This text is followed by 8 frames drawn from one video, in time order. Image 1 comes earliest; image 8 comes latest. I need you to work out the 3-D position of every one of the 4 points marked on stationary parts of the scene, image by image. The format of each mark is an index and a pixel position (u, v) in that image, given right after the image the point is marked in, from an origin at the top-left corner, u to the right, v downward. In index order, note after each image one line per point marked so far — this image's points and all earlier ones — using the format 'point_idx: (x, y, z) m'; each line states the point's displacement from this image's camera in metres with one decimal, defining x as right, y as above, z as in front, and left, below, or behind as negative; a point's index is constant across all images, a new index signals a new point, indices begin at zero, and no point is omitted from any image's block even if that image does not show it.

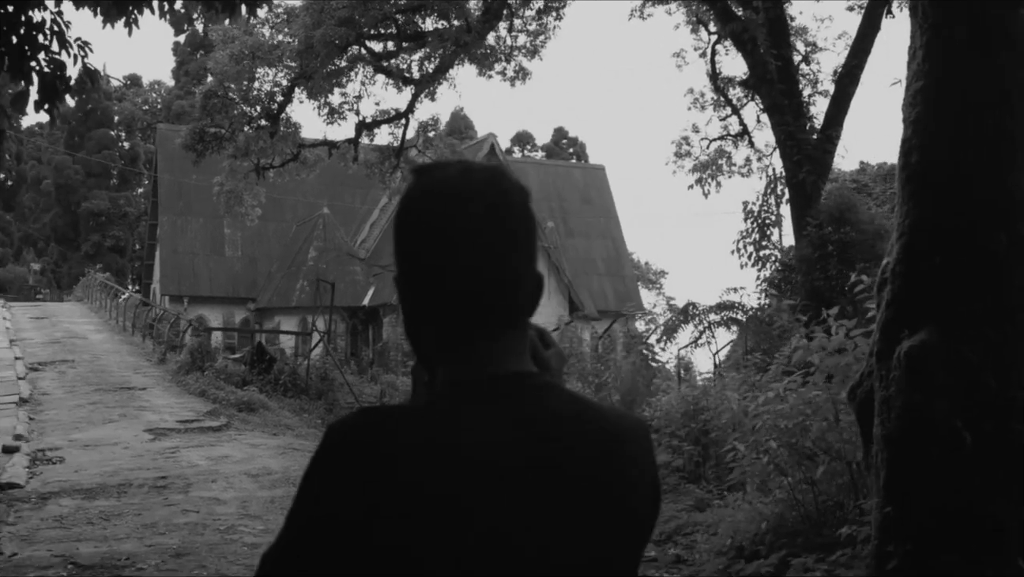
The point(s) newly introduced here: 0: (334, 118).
0: (-3.3, +3.1, +18.3) m
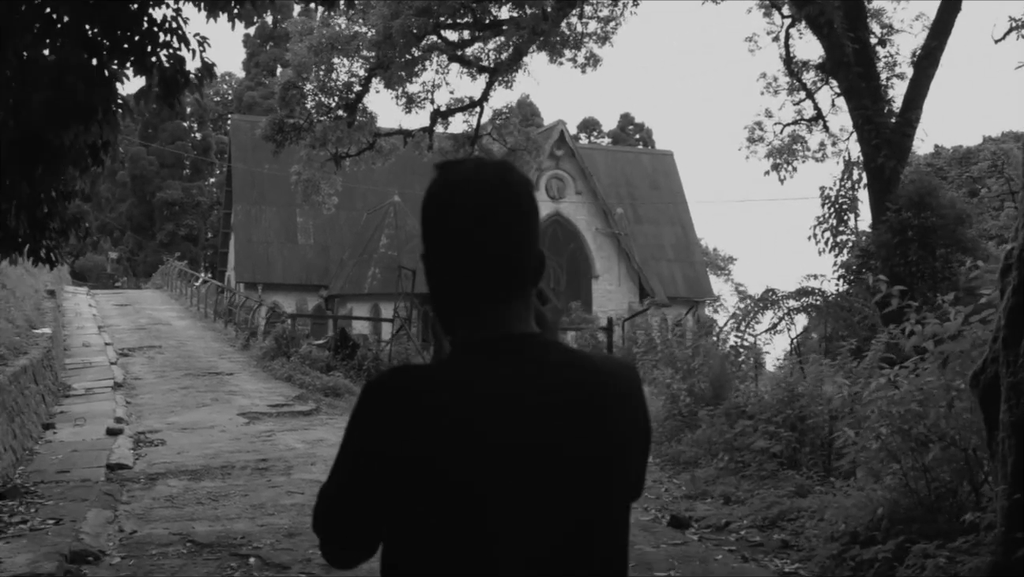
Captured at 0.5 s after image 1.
0: (-1.9, +3.3, +18.5) m
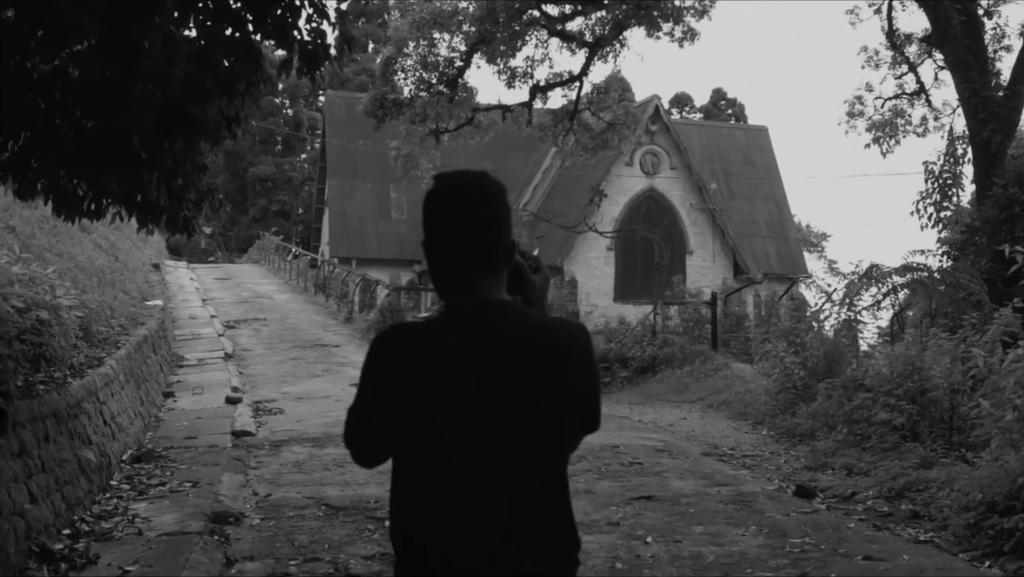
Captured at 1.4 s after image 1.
0: (0.0, +3.8, +18.6) m
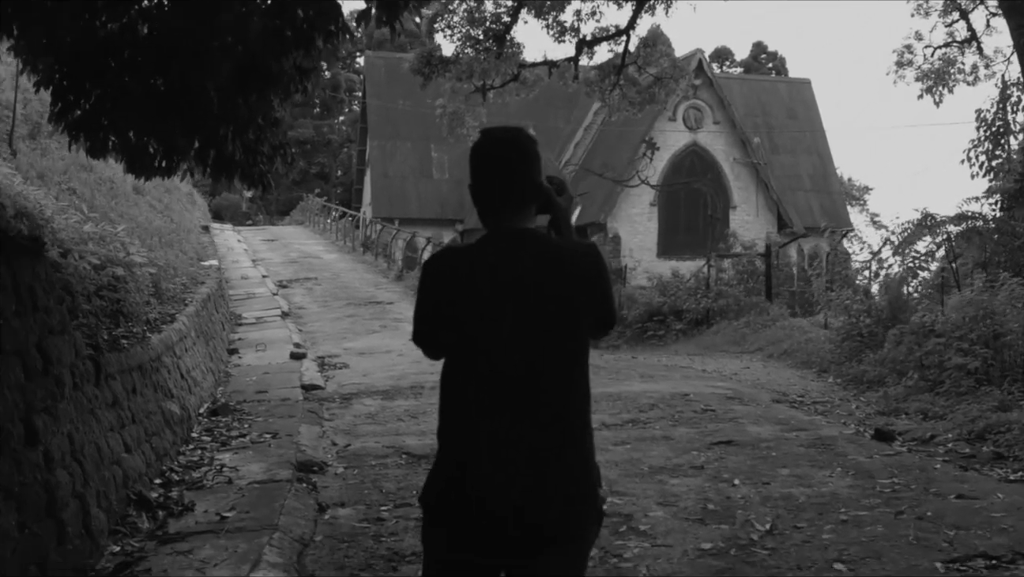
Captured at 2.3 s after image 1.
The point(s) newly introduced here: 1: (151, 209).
0: (+0.8, +4.6, +18.4) m
1: (-6.4, +1.4, +17.8) m
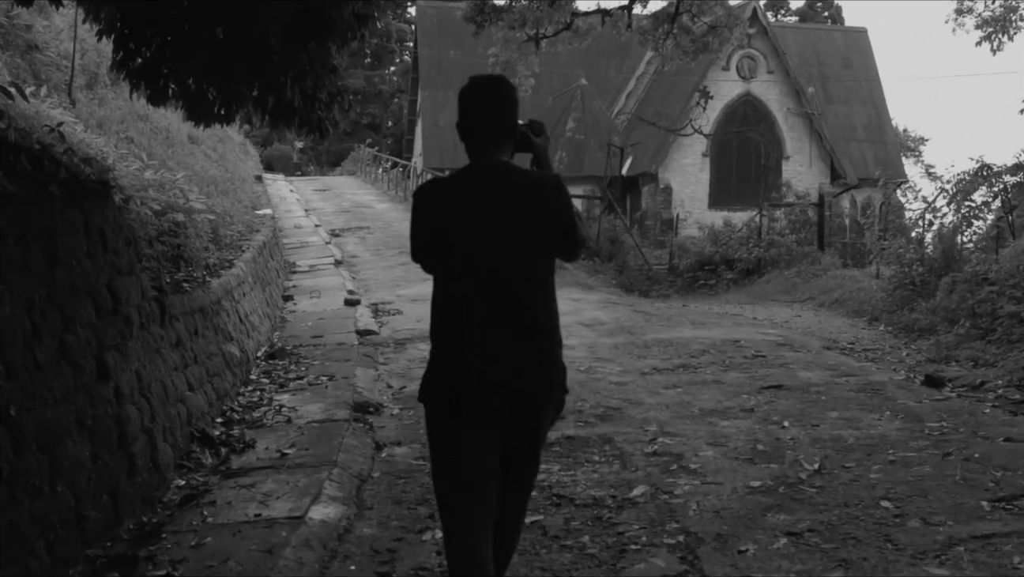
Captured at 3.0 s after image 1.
0: (+1.8, +5.6, +18.2) m
1: (-5.5, +2.3, +18.1) m
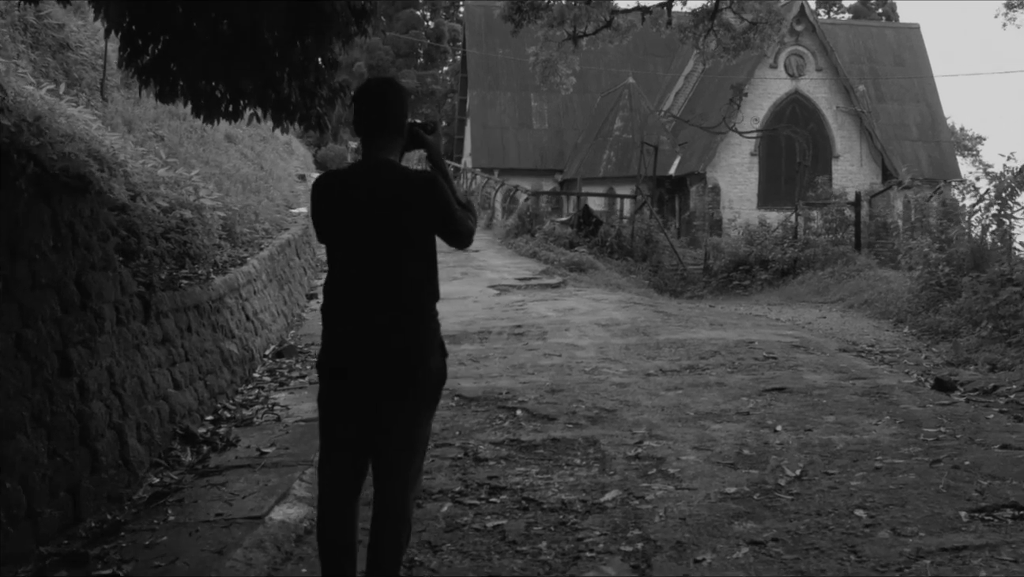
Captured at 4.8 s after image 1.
0: (+2.3, +5.6, +18.0) m
1: (-4.9, +2.4, +18.3) m
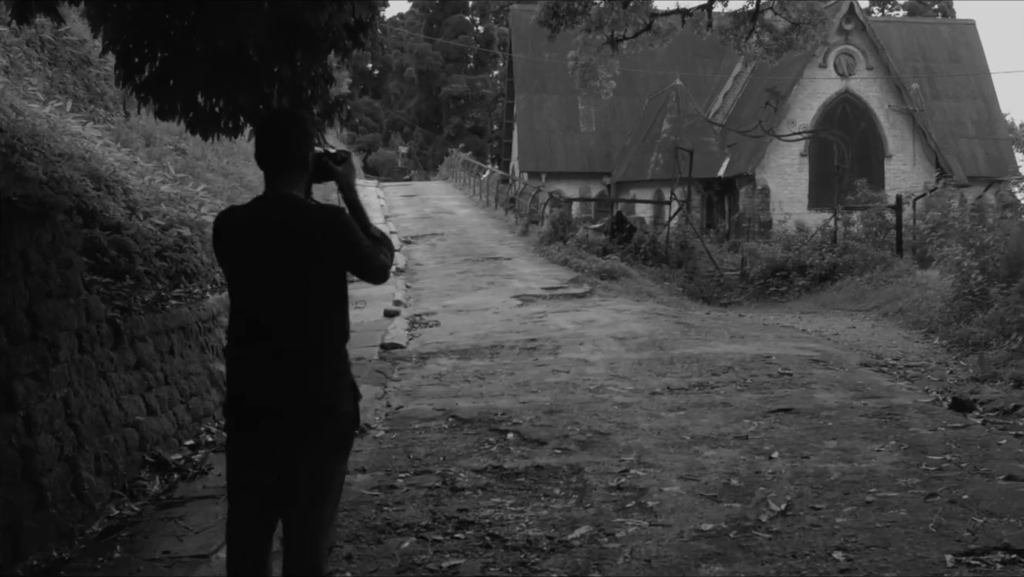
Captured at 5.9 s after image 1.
0: (+2.7, +5.4, +17.6) m
1: (-4.4, +2.1, +18.3) m
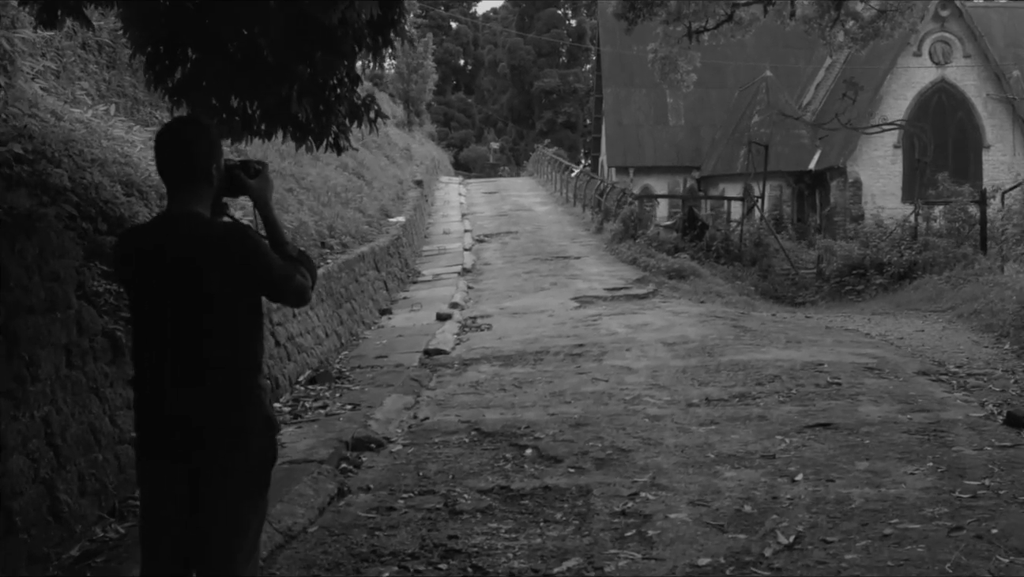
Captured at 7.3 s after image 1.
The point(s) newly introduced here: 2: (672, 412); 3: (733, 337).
0: (+3.8, +5.4, +17.0) m
1: (-3.3, +2.1, +18.3) m
2: (+1.2, -0.9, +7.6) m
3: (+2.4, -0.5, +11.0) m
